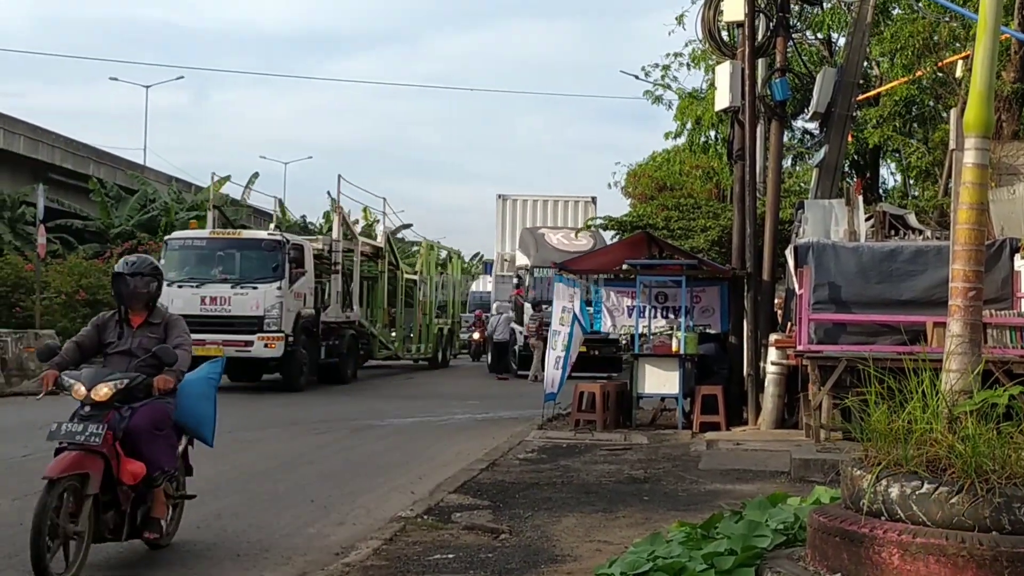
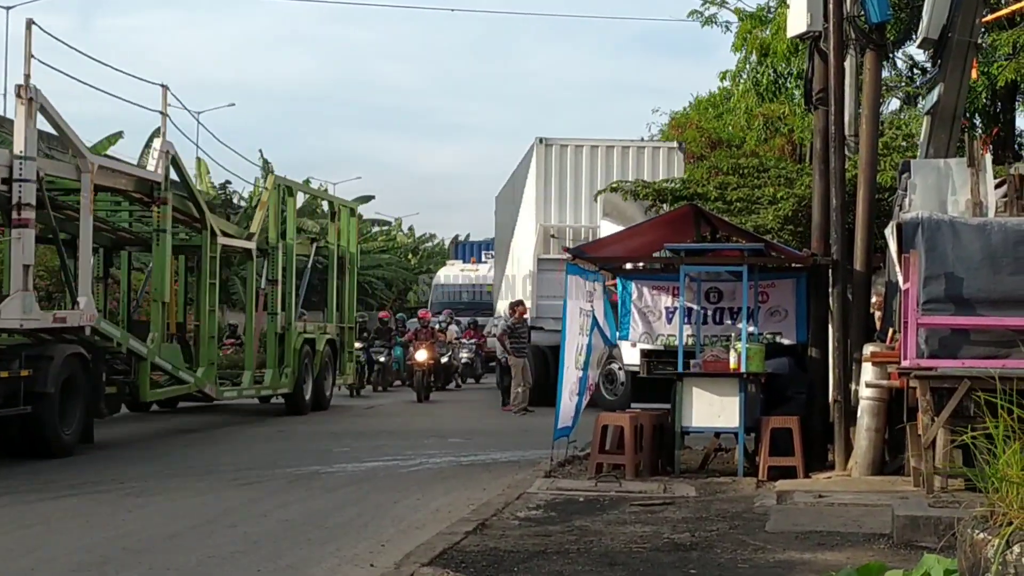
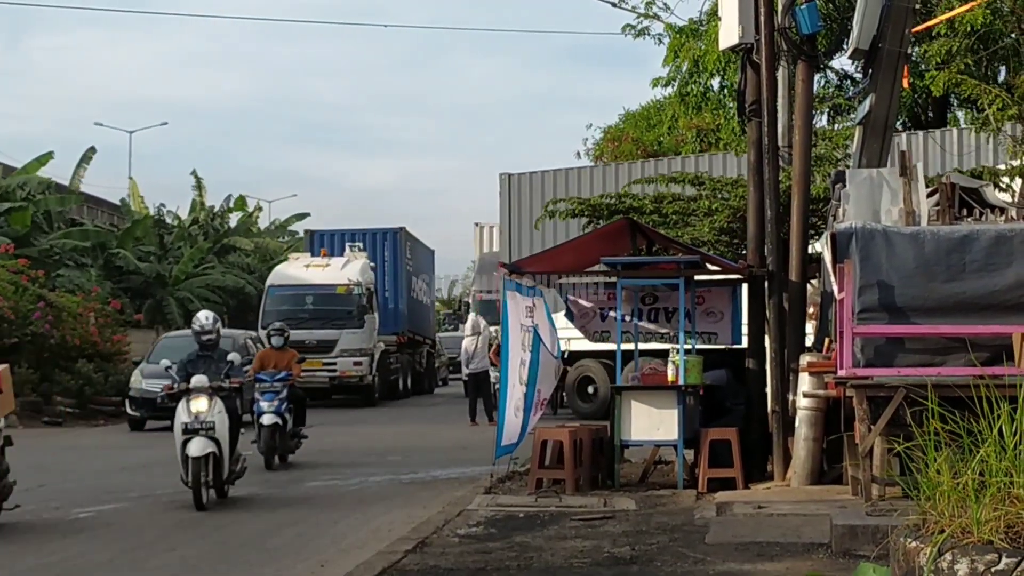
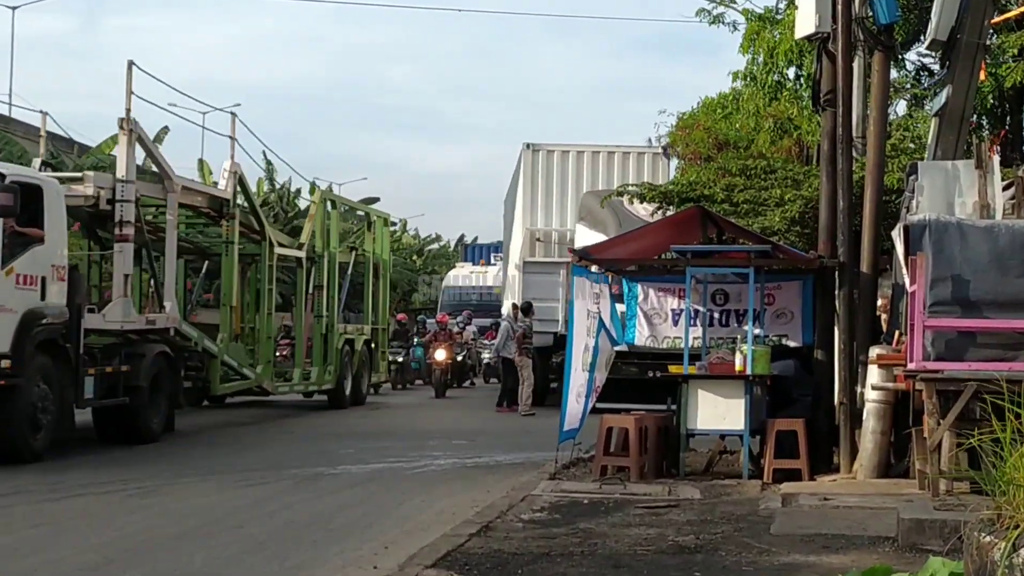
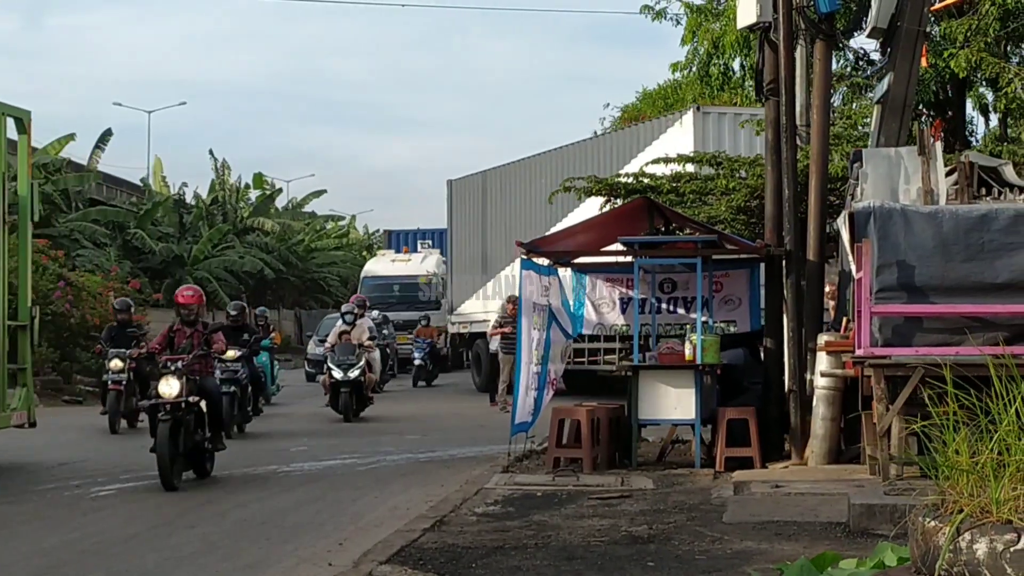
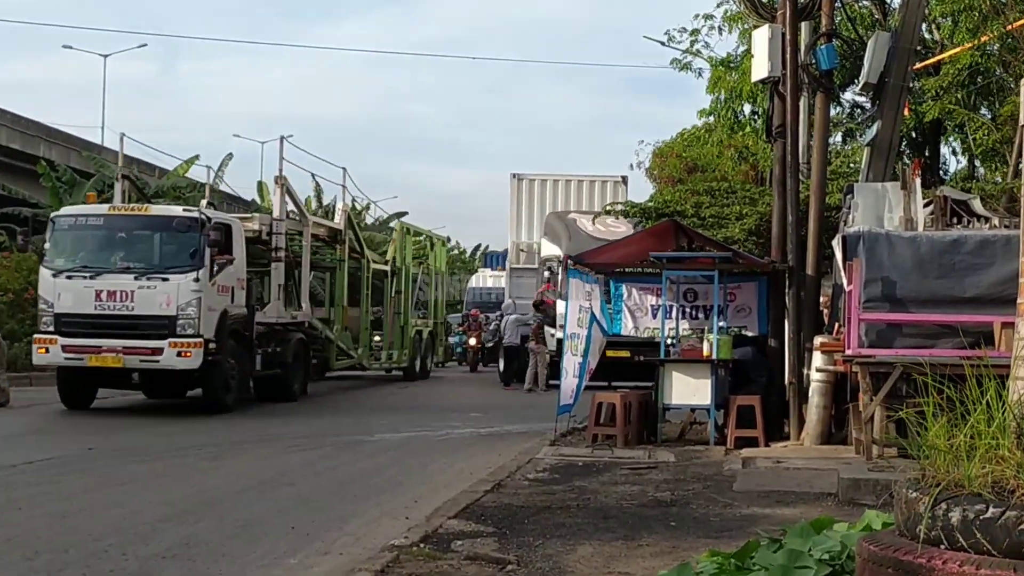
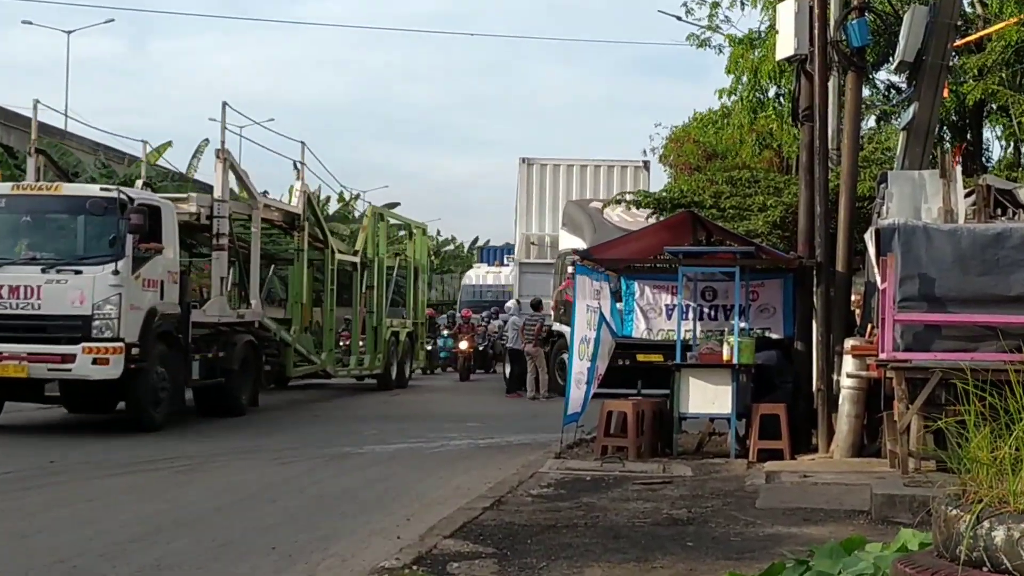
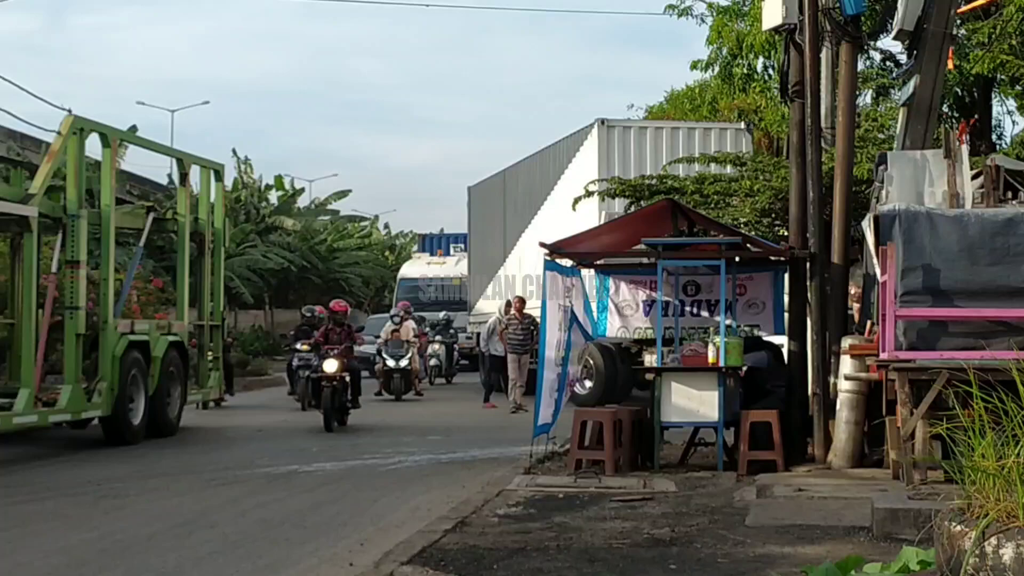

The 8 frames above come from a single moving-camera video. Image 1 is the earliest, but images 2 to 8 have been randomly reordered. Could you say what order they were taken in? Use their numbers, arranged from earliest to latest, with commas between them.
6, 7, 4, 2, 8, 5, 3
